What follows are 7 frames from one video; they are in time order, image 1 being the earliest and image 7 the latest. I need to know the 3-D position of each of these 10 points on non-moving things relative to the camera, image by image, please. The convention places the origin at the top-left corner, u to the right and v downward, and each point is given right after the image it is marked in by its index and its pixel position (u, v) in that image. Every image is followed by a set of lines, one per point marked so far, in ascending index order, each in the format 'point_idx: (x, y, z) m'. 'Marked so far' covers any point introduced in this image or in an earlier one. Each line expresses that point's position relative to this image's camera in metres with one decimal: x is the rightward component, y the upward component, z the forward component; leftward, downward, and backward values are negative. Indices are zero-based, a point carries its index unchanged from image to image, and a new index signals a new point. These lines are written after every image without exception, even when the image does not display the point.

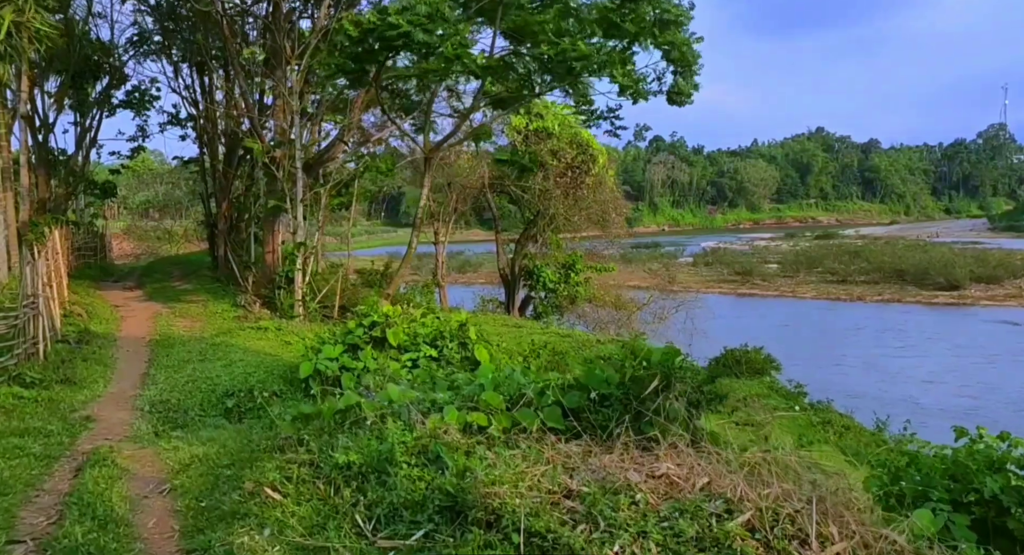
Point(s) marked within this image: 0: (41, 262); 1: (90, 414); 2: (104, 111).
0: (-4.4, +0.2, +8.3) m
1: (-3.2, -1.0, +6.6) m
2: (-7.9, +3.1, +17.0) m
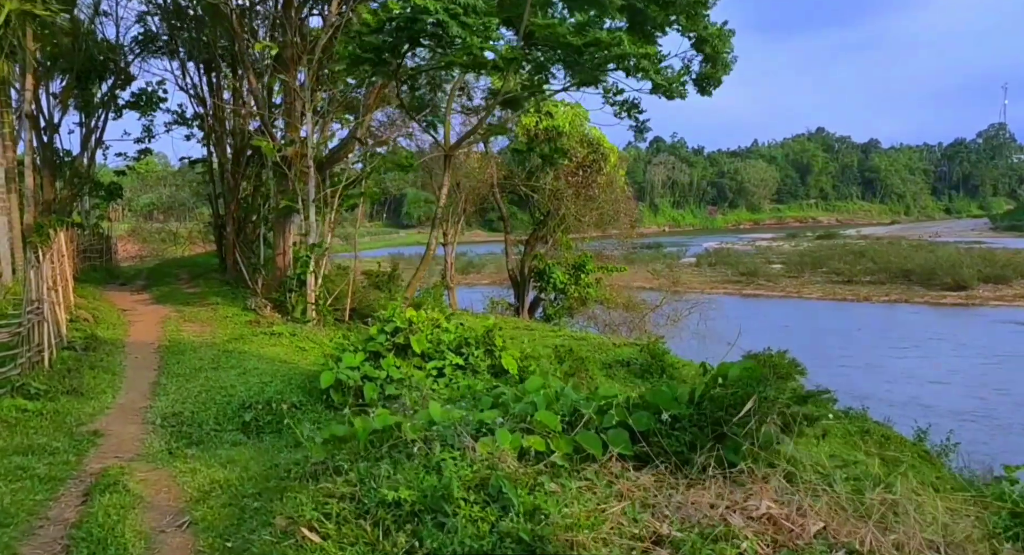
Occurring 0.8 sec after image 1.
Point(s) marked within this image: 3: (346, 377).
0: (-4.2, +0.1, +7.9) m
1: (-3.0, -1.1, +6.2) m
2: (-7.7, +3.1, +16.6) m
3: (-1.3, -0.8, +6.8) m
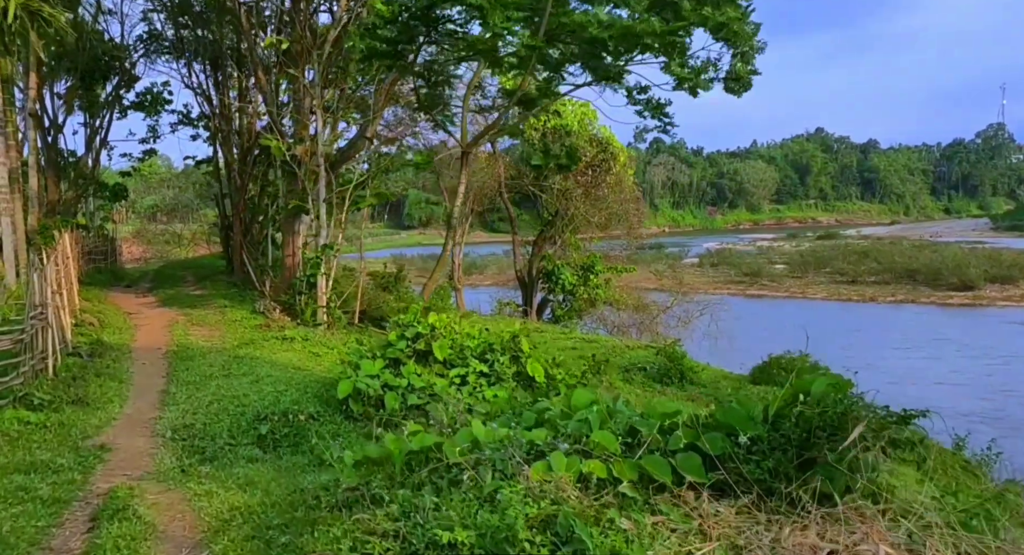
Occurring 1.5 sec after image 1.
0: (-4.0, +0.1, +7.5) m
1: (-2.8, -1.1, +5.9) m
2: (-7.5, +3.0, +16.2) m
3: (-1.1, -0.8, +6.5) m
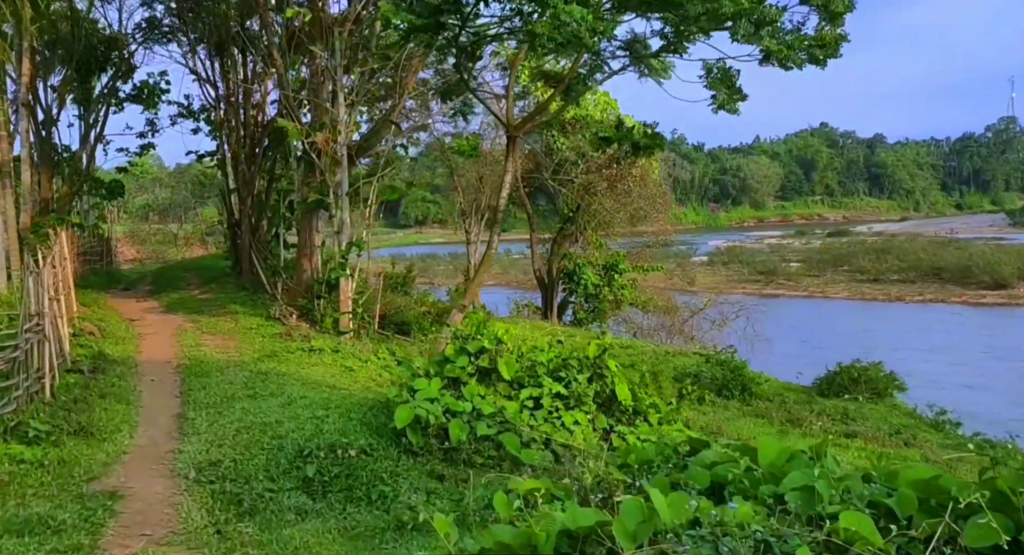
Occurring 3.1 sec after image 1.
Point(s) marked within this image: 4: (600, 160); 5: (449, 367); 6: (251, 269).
0: (-3.4, 0.0, +6.4) m
1: (-2.2, -1.2, +4.8) m
2: (-7.0, +3.0, +15.1) m
3: (-0.5, -0.8, +5.4) m
4: (+1.7, +2.3, +17.1) m
5: (-0.4, -0.6, +6.0) m
6: (-4.3, +0.1, +14.3) m
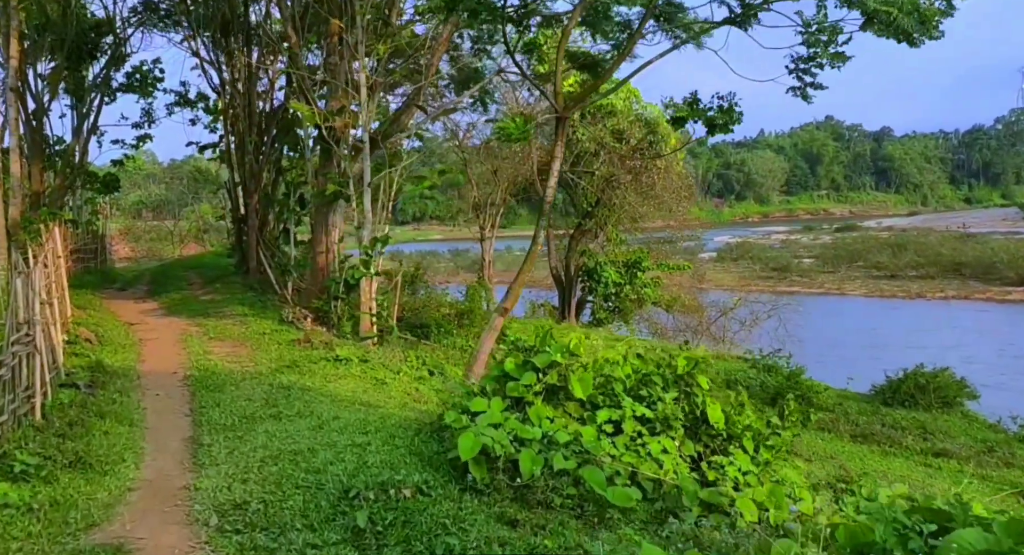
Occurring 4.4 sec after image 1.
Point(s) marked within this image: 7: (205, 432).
0: (-3.0, 0.0, +5.5) m
1: (-1.8, -1.2, +3.9) m
2: (-6.6, +3.0, +14.2) m
3: (-0.1, -0.9, +4.5) m
4: (+2.1, +2.4, +16.2) m
5: (0.0, -0.6, +5.1) m
6: (-3.9, +0.2, +13.3) m
7: (-1.9, -1.0, +5.5) m
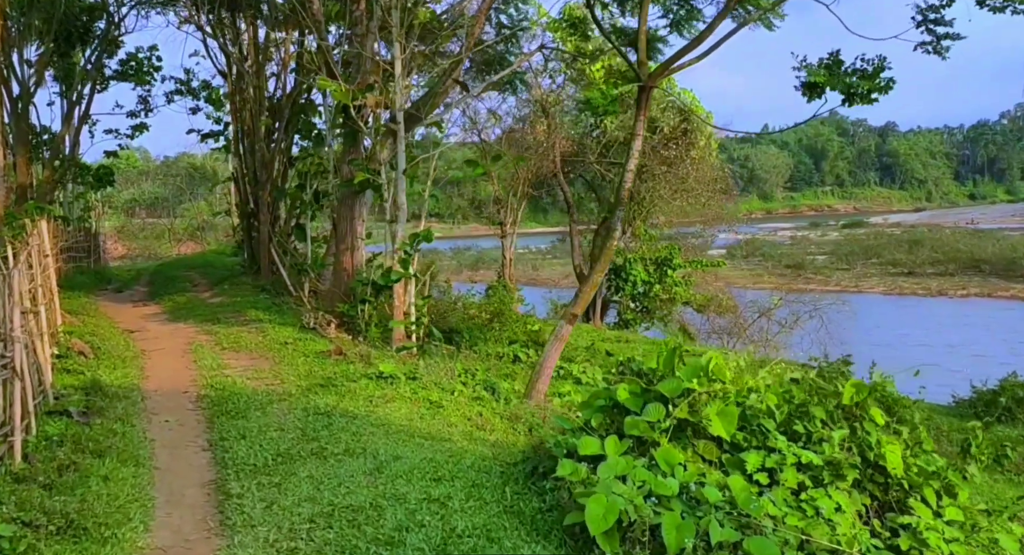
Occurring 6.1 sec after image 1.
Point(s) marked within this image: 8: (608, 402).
0: (-2.5, 0.0, +4.4) m
1: (-1.2, -1.2, +2.8) m
2: (-6.1, +3.0, +13.0) m
3: (+0.4, -0.9, +3.4) m
4: (+2.6, +2.4, +15.0) m
5: (+0.5, -0.6, +3.9) m
6: (-3.4, +0.2, +12.2) m
7: (-1.4, -1.0, +4.4) m
8: (+0.5, -0.6, +4.2) m
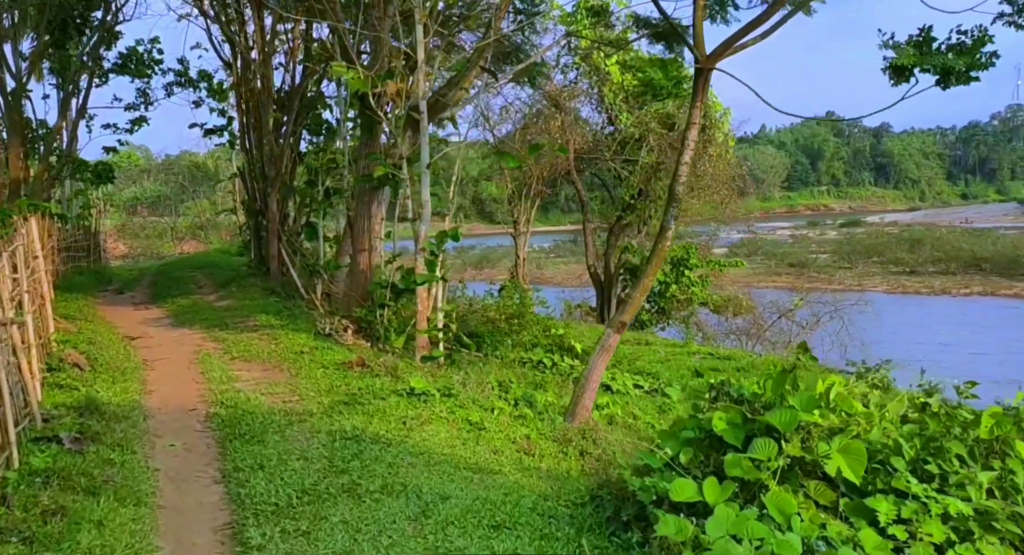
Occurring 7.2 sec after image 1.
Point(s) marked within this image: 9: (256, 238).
0: (-2.2, 0.0, +3.7) m
1: (-0.9, -1.2, +2.1) m
2: (-5.8, +3.0, +12.3) m
3: (+0.7, -0.9, +2.7) m
4: (+2.9, +2.4, +14.4) m
5: (+0.8, -0.7, +3.3) m
6: (-3.1, +0.1, +11.5) m
7: (-1.1, -1.0, +3.7) m
8: (+0.8, -0.6, +3.5) m
9: (-3.8, +0.6, +12.9) m
